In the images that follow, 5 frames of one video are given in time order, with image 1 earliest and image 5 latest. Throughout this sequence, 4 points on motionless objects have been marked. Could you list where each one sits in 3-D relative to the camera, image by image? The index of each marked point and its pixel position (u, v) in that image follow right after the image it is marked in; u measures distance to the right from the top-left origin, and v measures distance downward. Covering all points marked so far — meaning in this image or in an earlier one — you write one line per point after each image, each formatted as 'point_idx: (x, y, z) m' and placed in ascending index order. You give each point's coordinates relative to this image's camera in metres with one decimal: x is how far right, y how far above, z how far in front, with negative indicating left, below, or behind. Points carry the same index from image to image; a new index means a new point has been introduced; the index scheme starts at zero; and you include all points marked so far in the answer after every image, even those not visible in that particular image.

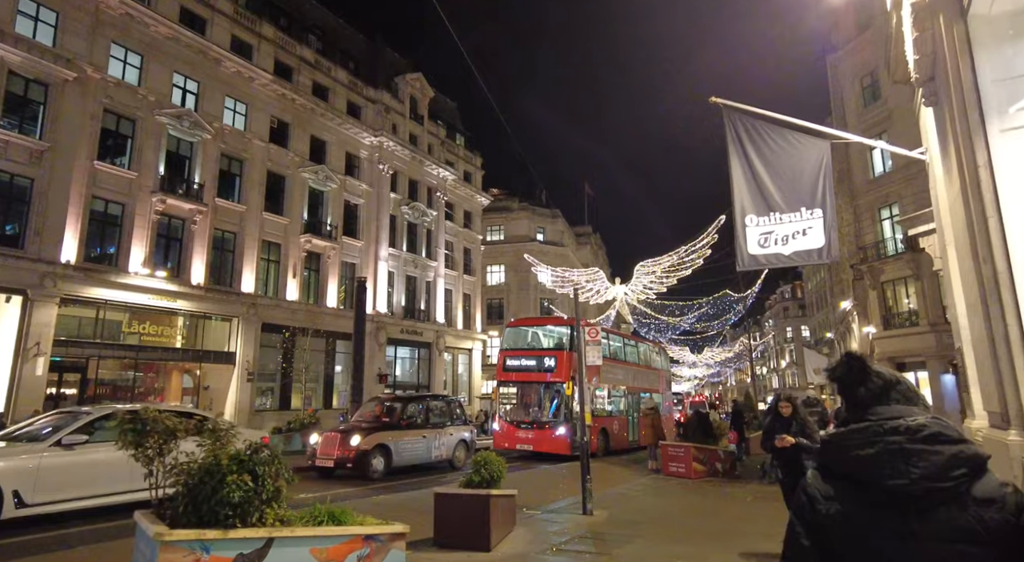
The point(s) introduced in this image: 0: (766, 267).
0: (+4.1, +0.2, +9.6) m
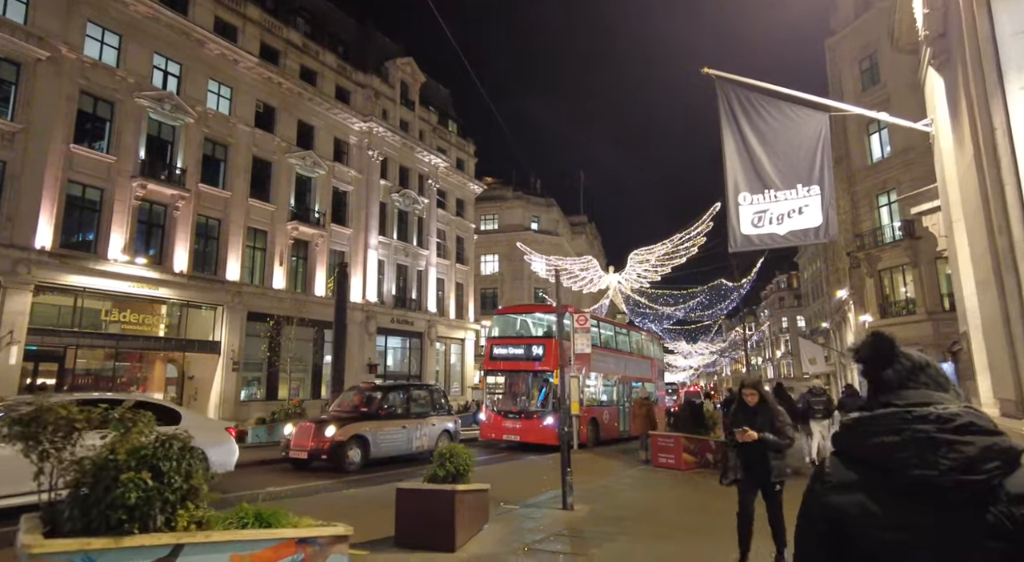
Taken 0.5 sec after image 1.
0: (+3.8, +0.5, +9.0) m
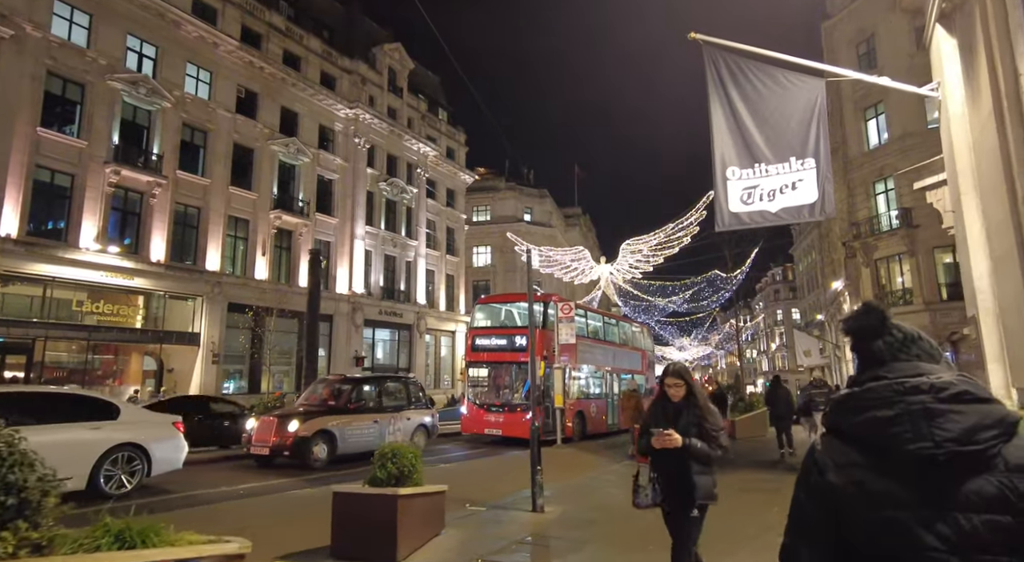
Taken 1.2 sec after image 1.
0: (+3.3, +0.8, +8.3) m
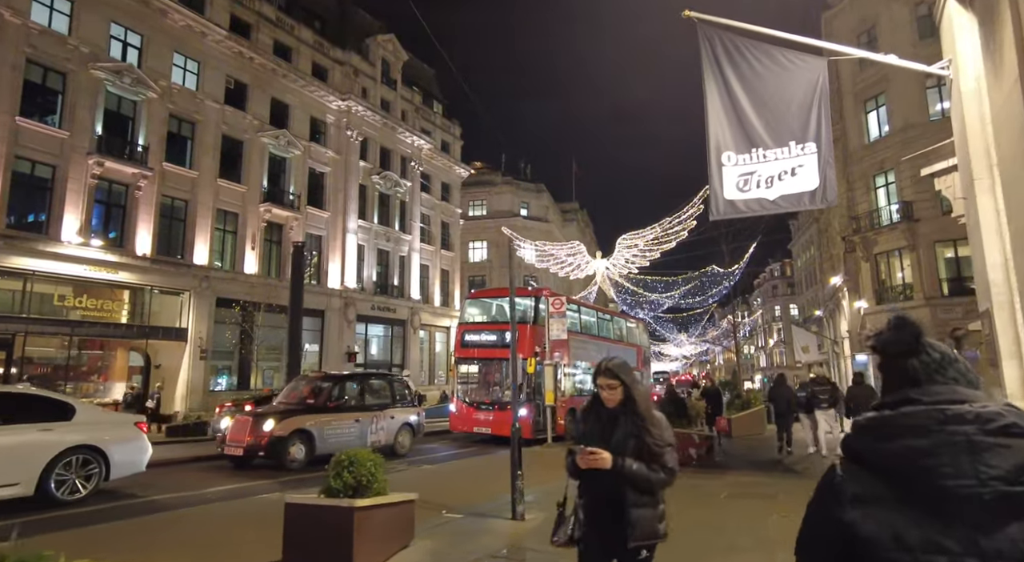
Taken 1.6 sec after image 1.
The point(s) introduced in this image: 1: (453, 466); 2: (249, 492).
0: (+3.1, +0.9, +7.8) m
1: (-1.2, -3.9, +12.3) m
2: (-4.2, -3.4, +9.5) m
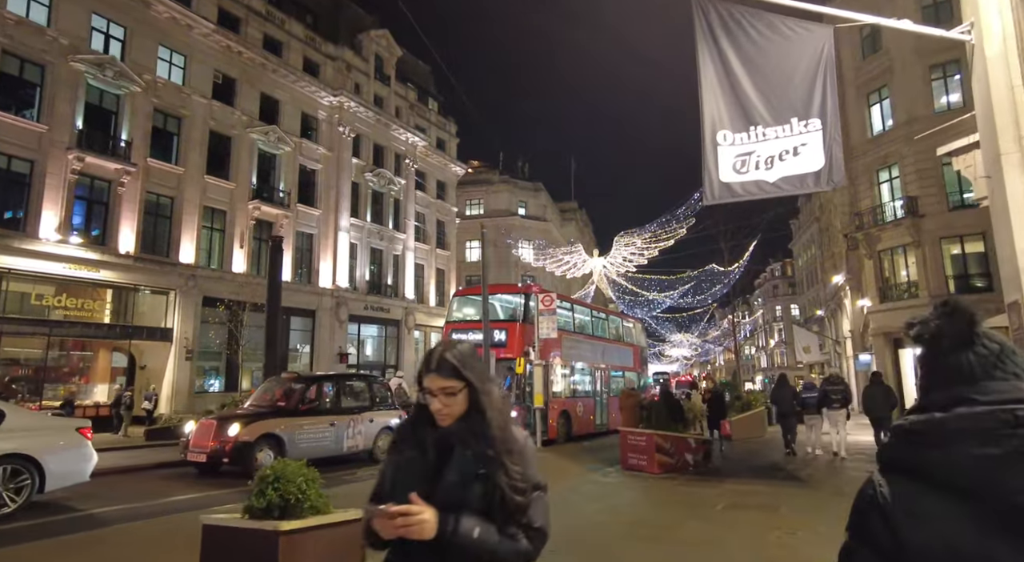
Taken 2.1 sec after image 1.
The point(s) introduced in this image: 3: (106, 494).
0: (+2.8, +1.0, +7.1) m
1: (-1.5, -3.8, +11.6) m
2: (-4.5, -3.3, +8.8) m
3: (-6.2, -3.2, +9.0) m
